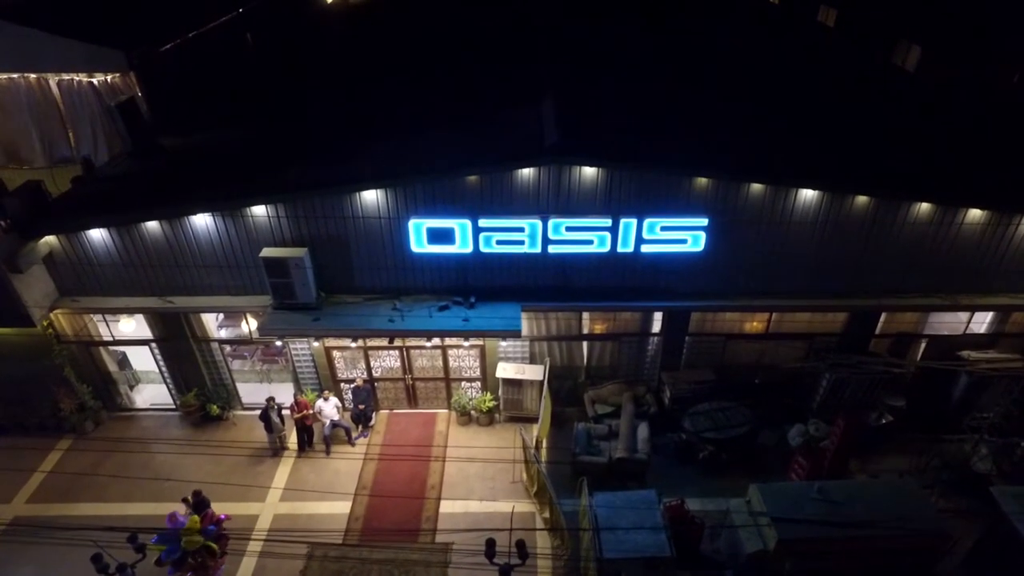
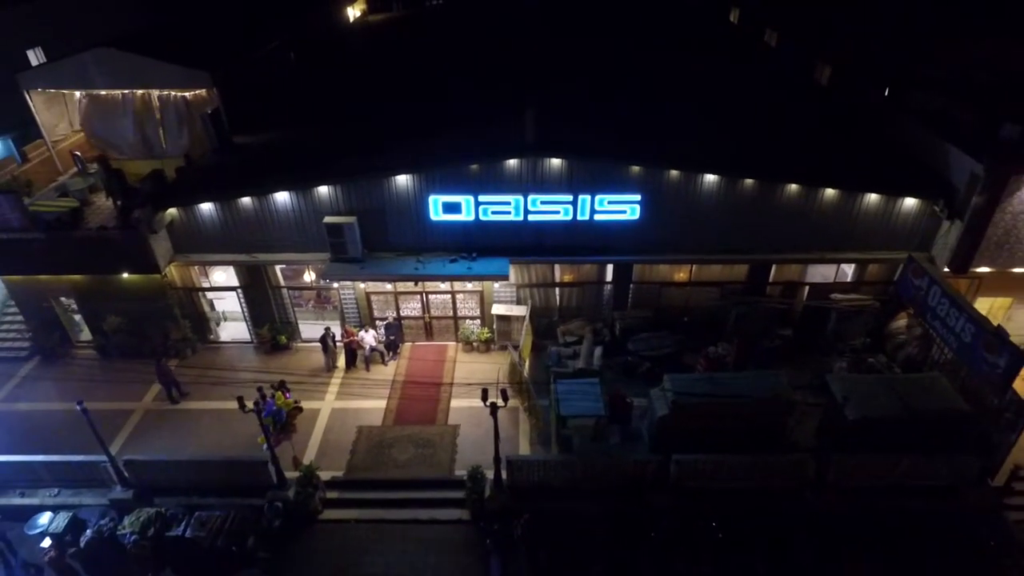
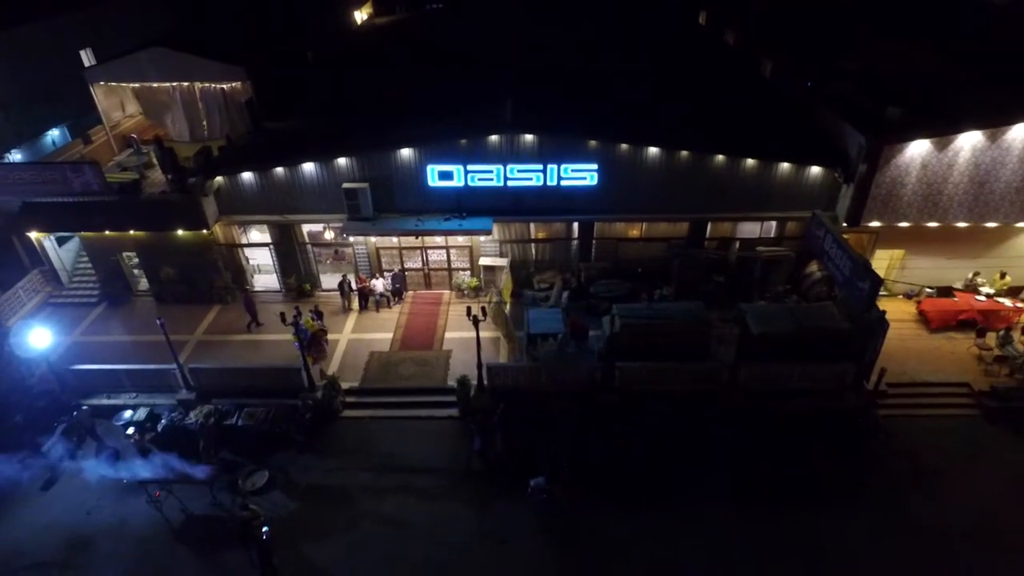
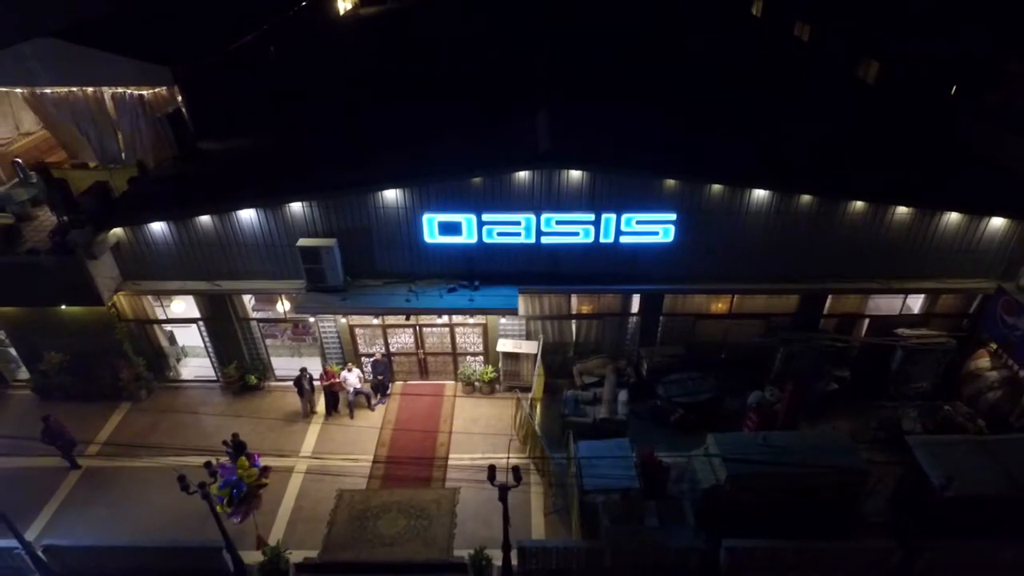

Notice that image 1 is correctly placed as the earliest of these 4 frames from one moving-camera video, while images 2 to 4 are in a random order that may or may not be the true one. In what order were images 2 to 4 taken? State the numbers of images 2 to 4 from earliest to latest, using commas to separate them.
4, 2, 3
